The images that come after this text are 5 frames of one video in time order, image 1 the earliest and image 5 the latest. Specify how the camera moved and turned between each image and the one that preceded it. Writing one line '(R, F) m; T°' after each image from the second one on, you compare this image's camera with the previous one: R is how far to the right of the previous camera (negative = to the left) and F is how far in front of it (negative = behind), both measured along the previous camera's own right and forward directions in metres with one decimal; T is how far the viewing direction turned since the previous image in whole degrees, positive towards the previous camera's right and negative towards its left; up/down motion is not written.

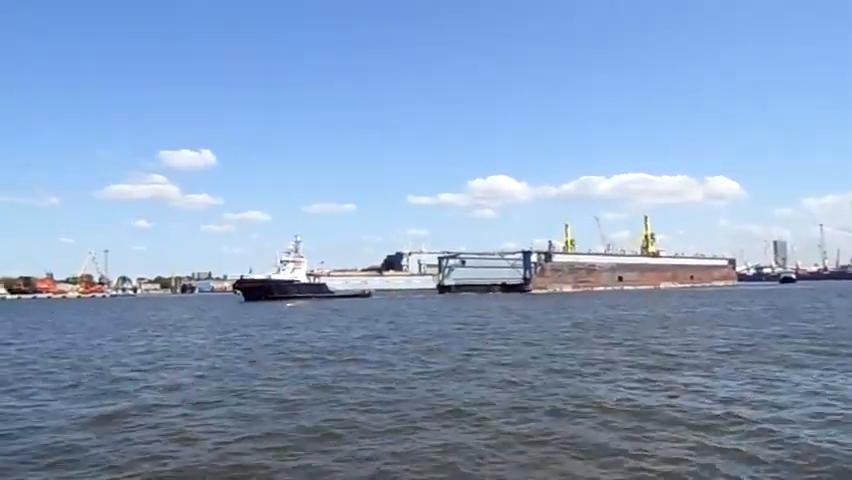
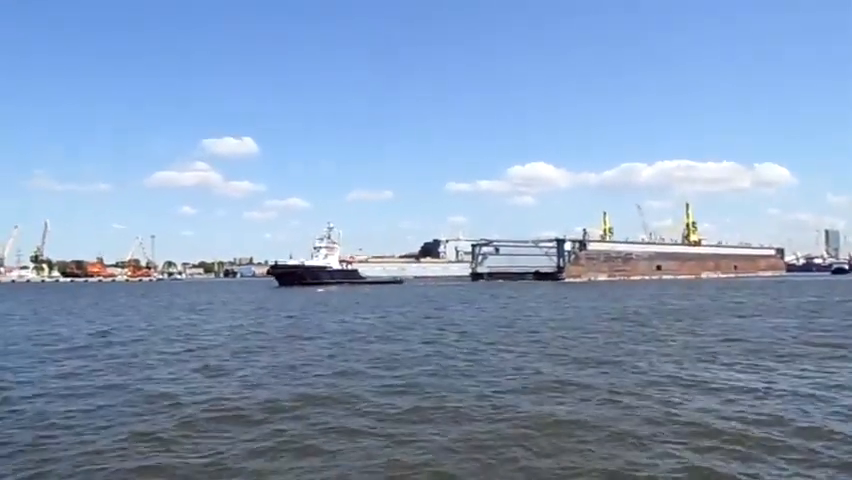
(+0.6, 0.0) m; -4°
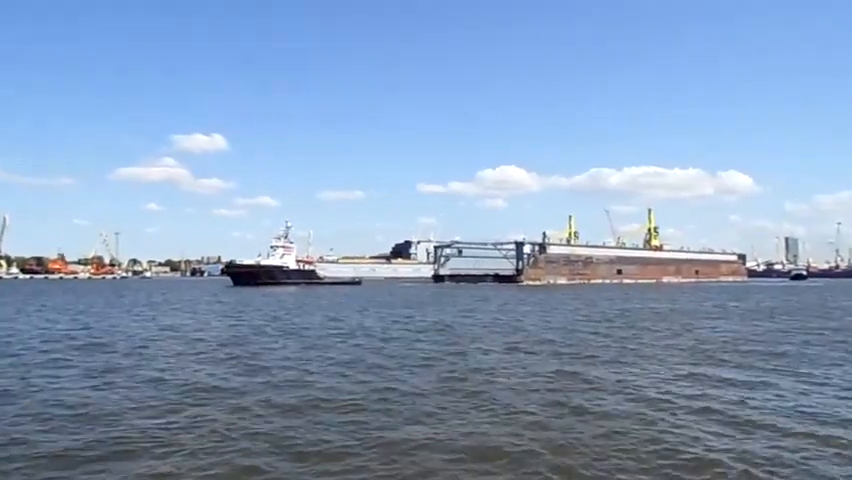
(+0.8, 0.0) m; +2°
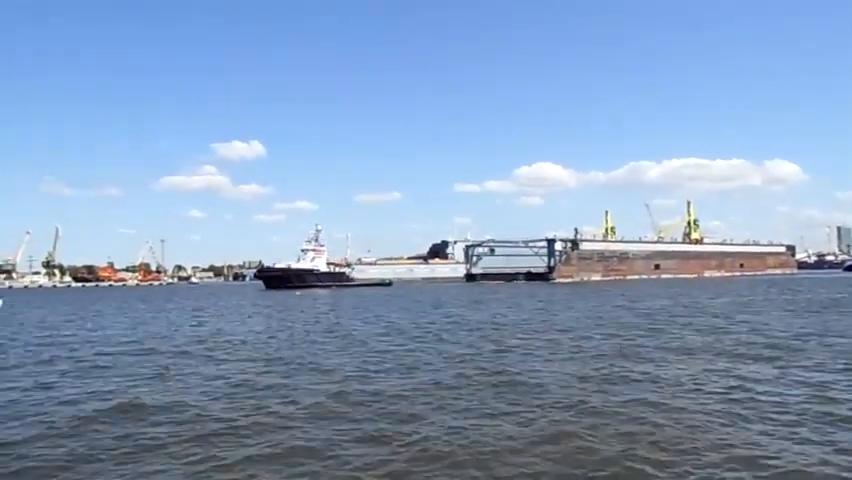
(+0.8, 0.0) m; -4°
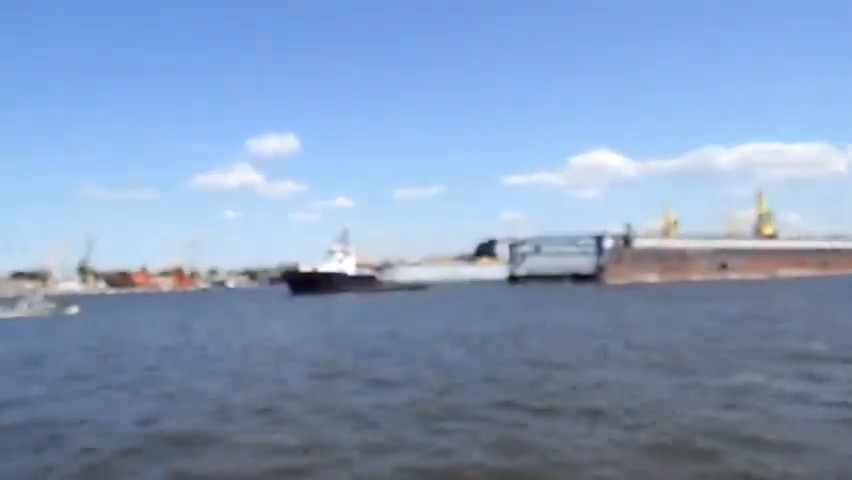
(+0.3, +3.2) m; -4°
